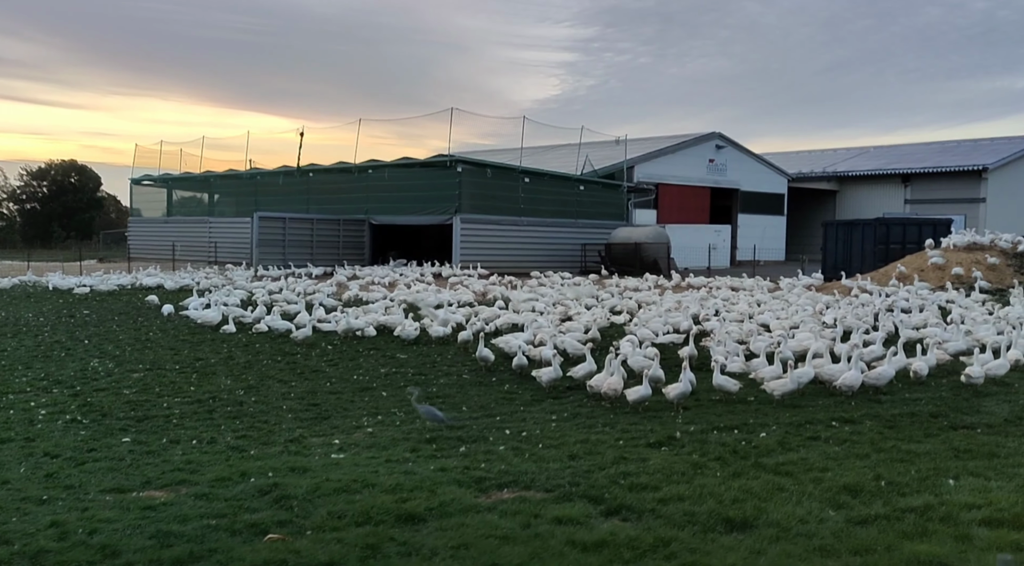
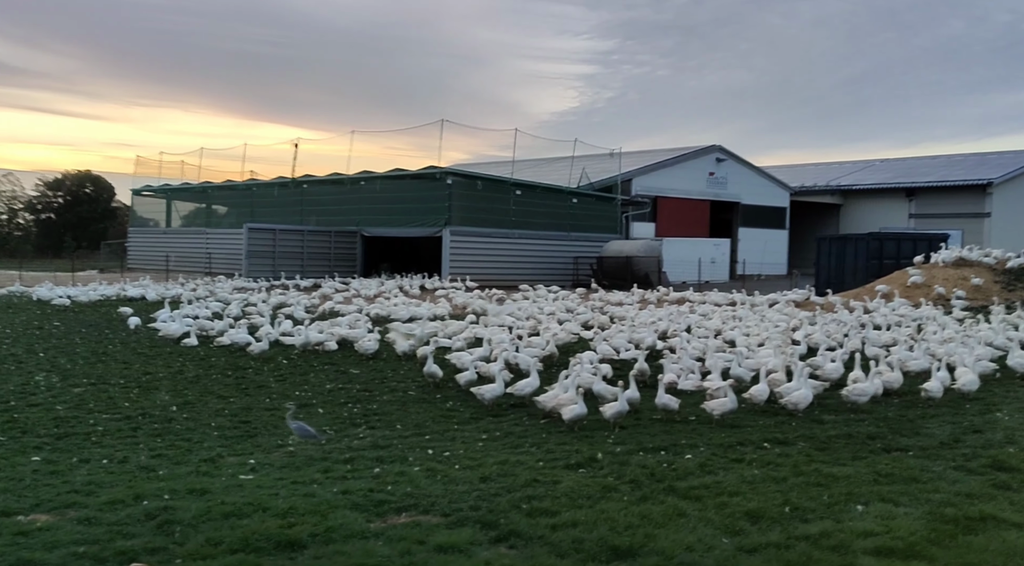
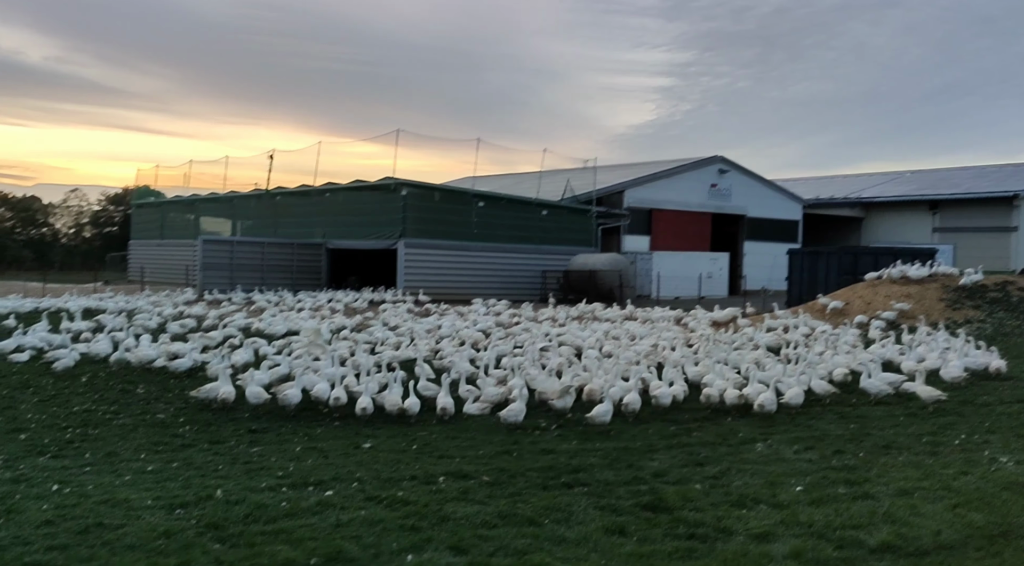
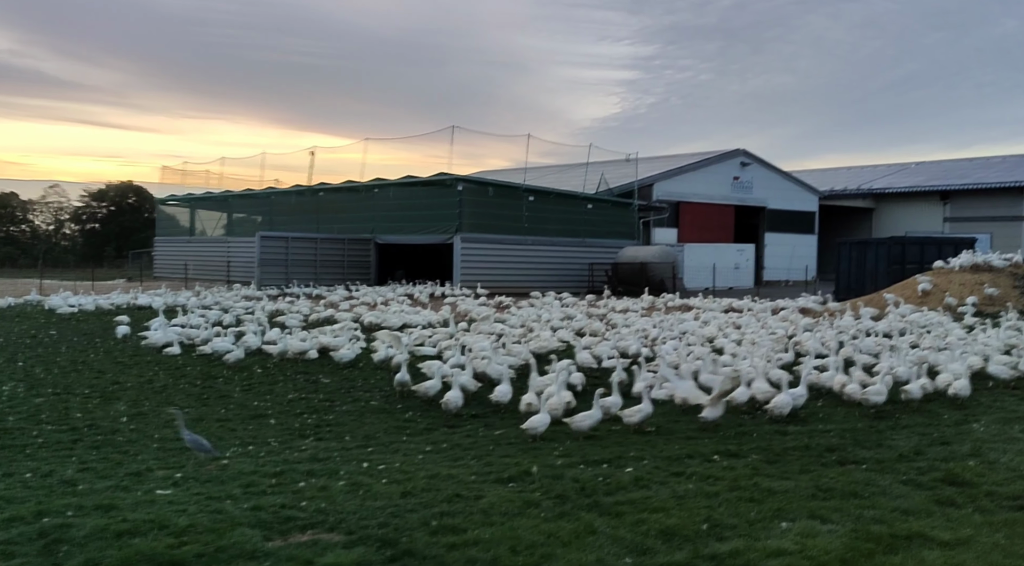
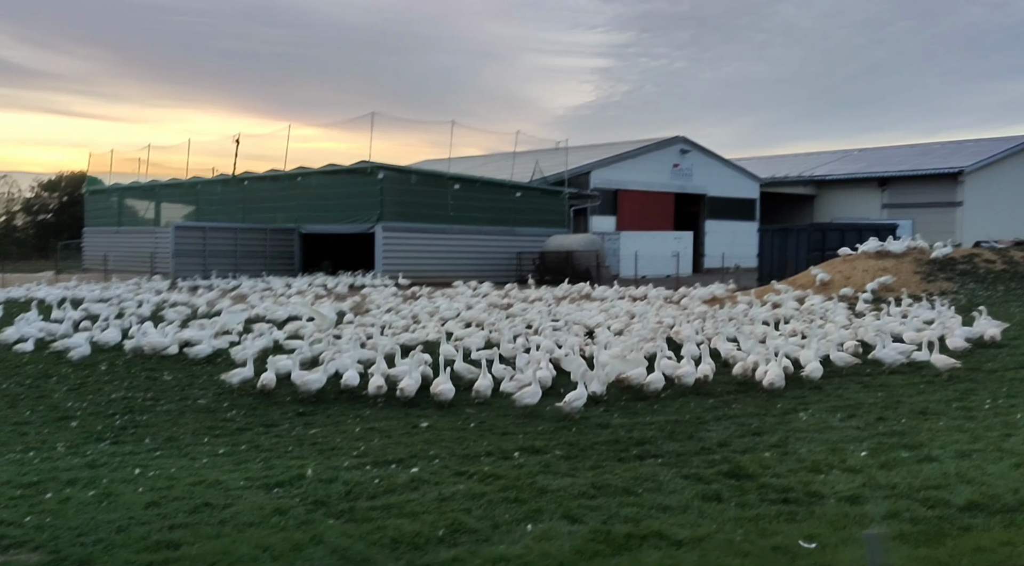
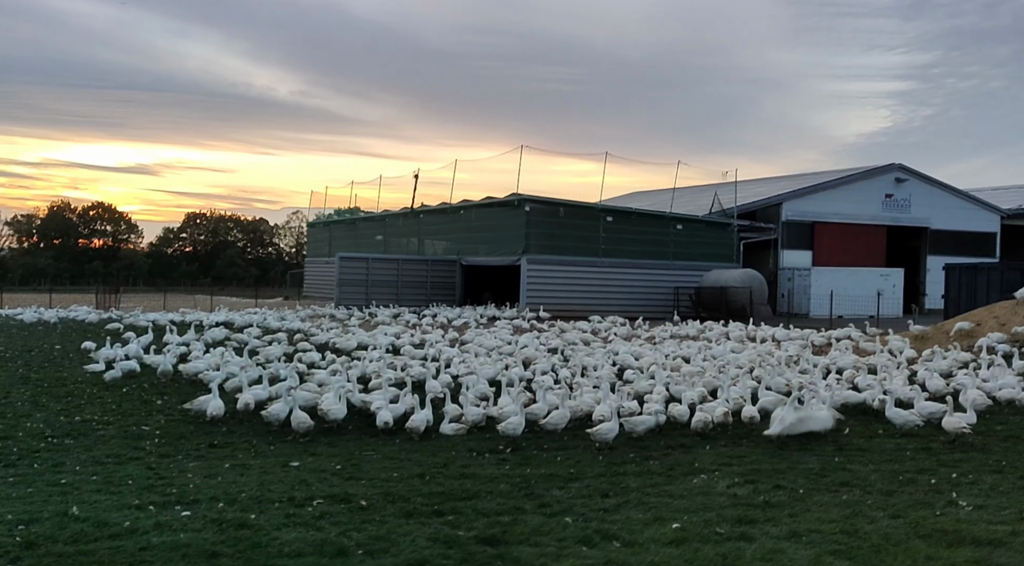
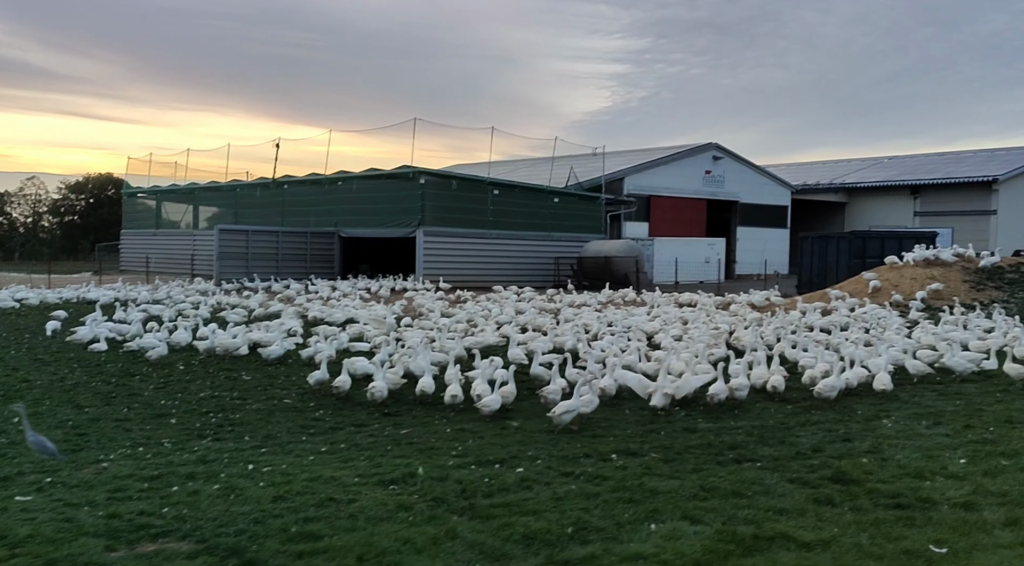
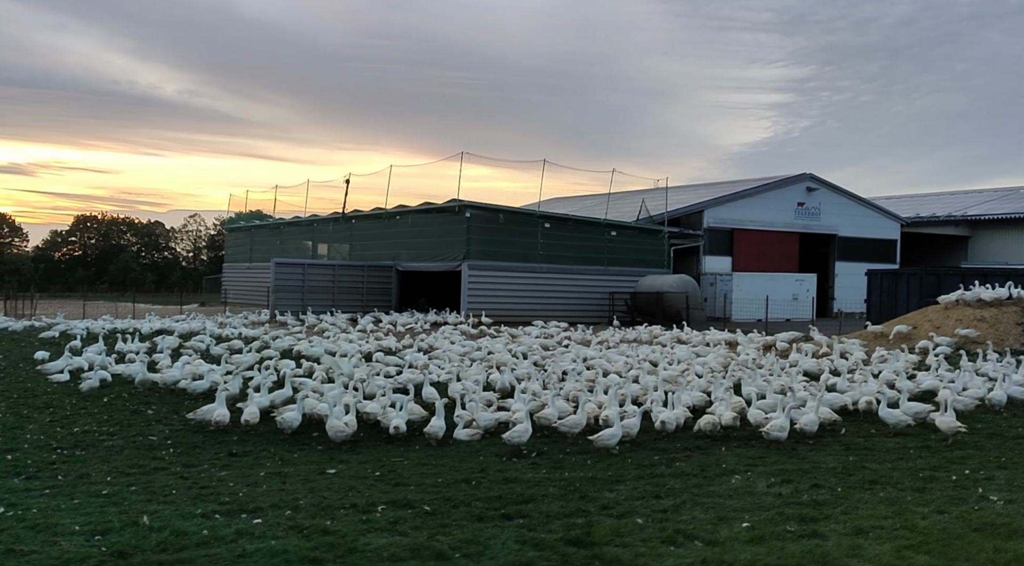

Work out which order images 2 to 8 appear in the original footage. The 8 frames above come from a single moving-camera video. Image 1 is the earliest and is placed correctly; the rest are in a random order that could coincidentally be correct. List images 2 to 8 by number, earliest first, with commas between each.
2, 4, 7, 5, 3, 8, 6
